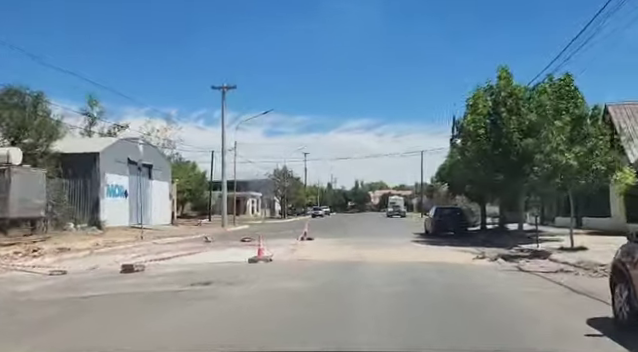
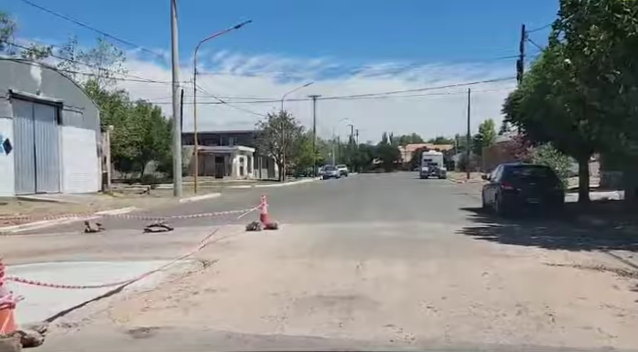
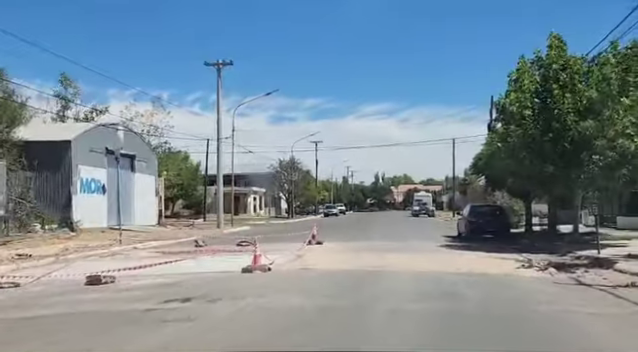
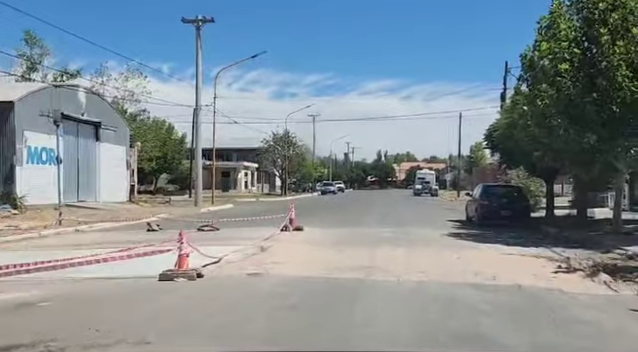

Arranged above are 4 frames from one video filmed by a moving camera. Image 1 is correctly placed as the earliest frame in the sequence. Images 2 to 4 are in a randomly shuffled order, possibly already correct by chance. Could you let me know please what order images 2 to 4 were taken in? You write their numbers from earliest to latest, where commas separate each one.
3, 4, 2
